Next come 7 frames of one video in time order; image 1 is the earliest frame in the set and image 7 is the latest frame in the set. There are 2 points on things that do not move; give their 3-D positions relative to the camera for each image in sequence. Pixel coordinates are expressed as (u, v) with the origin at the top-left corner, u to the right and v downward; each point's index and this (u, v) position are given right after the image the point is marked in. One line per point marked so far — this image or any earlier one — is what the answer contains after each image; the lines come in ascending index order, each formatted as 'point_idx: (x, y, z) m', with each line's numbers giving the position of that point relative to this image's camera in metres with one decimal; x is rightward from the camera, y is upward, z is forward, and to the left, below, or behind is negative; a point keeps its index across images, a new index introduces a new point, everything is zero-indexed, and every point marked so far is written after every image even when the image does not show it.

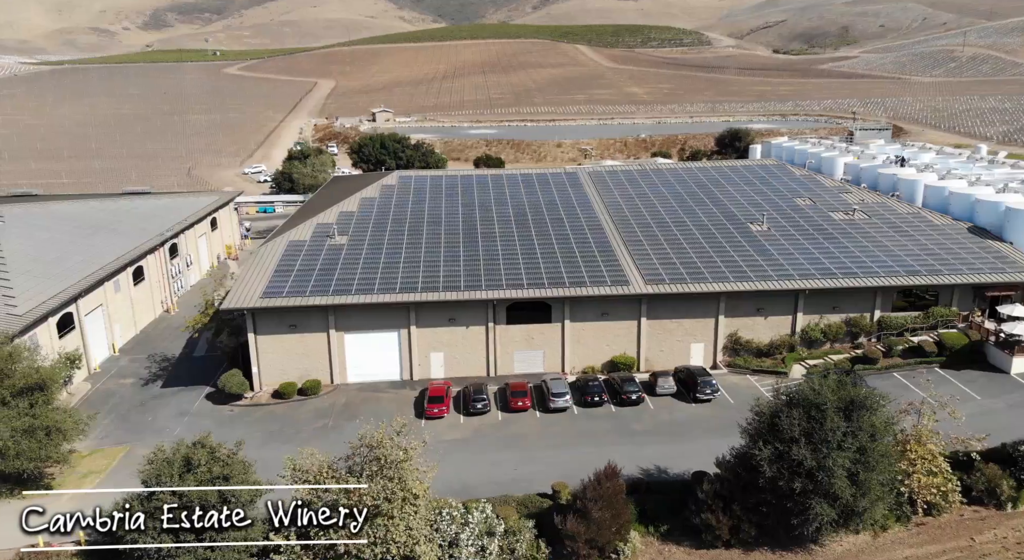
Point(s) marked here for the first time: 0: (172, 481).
0: (-8.3, -4.9, +19.0) m
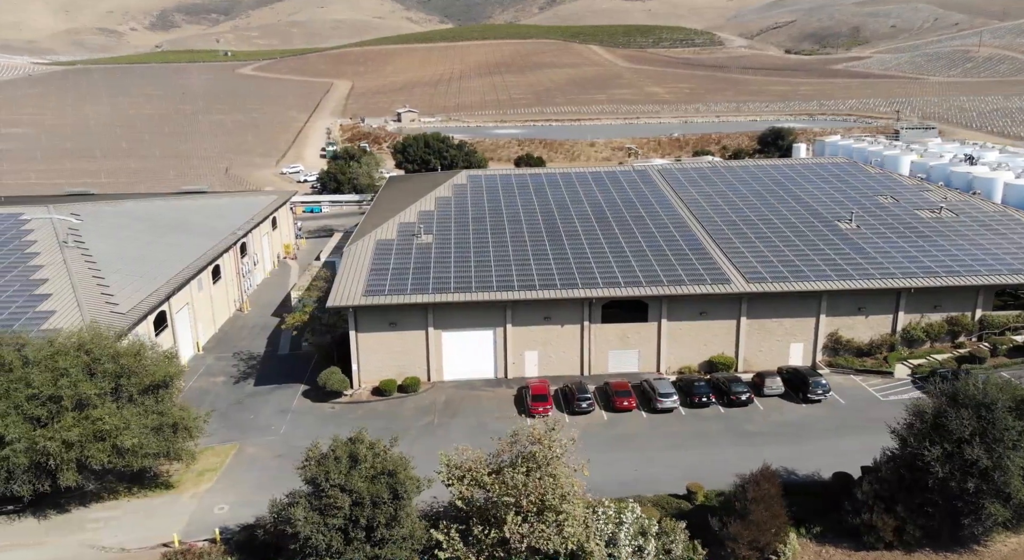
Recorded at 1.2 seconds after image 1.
0: (-4.2, -4.8, +18.8) m
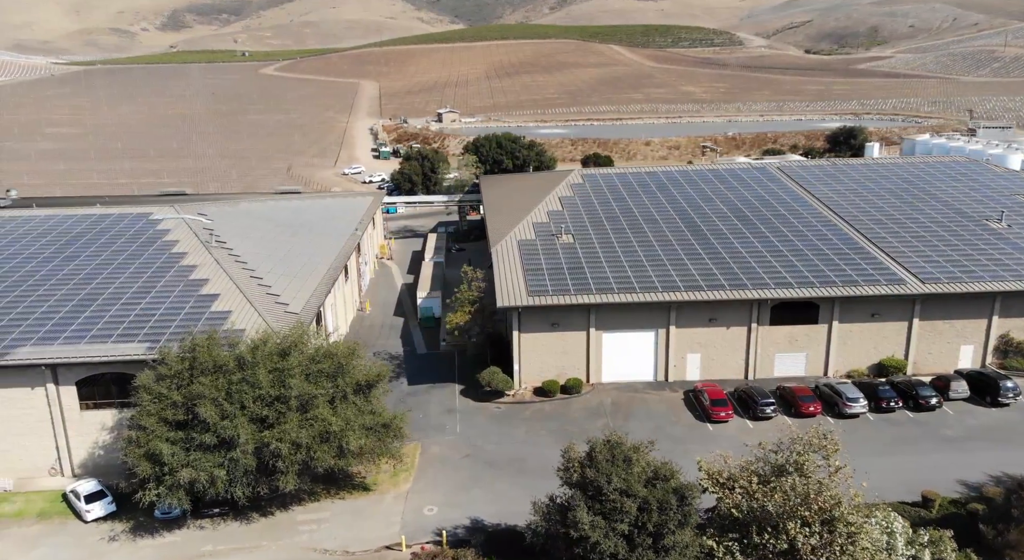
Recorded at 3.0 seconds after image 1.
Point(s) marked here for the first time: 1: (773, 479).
0: (+2.6, -4.8, +18.4) m
1: (+6.6, -5.0, +19.7) m
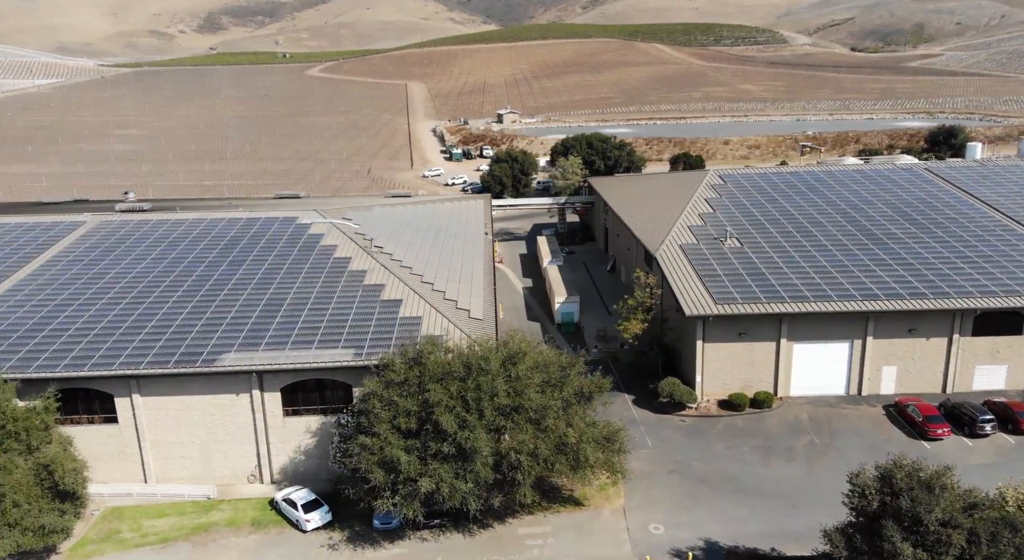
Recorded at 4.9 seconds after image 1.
0: (+9.5, -5.1, +17.5) m
1: (+13.5, -5.3, +18.6) m
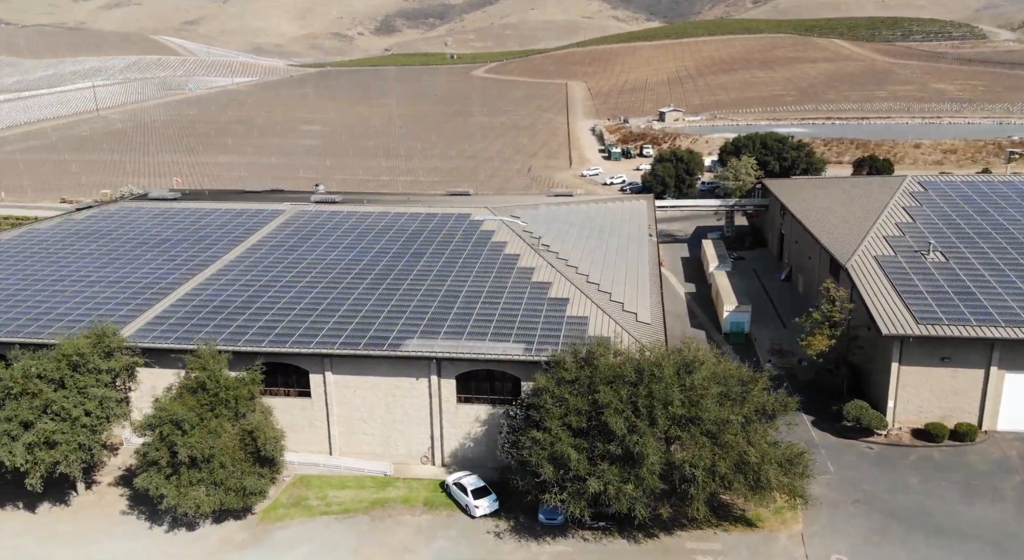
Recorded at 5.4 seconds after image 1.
0: (+13.3, -5.6, +15.3) m
1: (+17.4, -6.0, +15.6) m
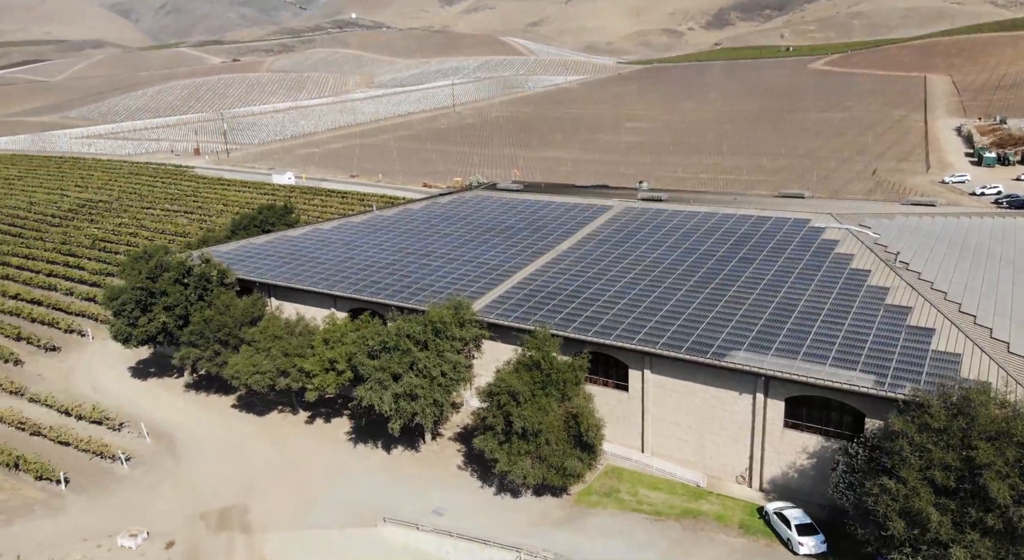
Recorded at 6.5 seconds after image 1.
0: (+18.3, -7.4, +8.4) m
1: (+22.2, -8.2, +7.1) m
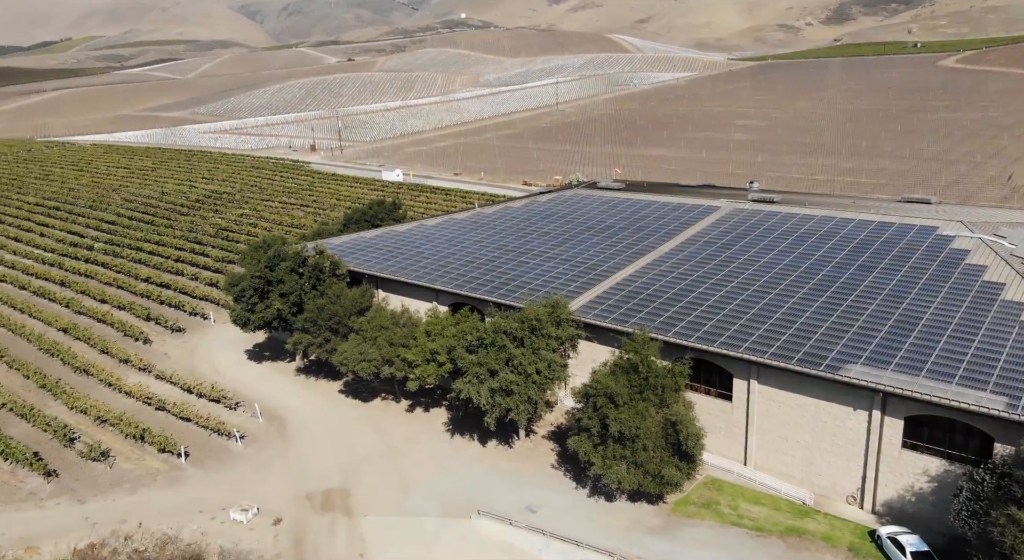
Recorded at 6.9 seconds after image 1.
0: (+19.0, -8.0, +5.8) m
1: (+22.7, -9.0, +4.1) m
